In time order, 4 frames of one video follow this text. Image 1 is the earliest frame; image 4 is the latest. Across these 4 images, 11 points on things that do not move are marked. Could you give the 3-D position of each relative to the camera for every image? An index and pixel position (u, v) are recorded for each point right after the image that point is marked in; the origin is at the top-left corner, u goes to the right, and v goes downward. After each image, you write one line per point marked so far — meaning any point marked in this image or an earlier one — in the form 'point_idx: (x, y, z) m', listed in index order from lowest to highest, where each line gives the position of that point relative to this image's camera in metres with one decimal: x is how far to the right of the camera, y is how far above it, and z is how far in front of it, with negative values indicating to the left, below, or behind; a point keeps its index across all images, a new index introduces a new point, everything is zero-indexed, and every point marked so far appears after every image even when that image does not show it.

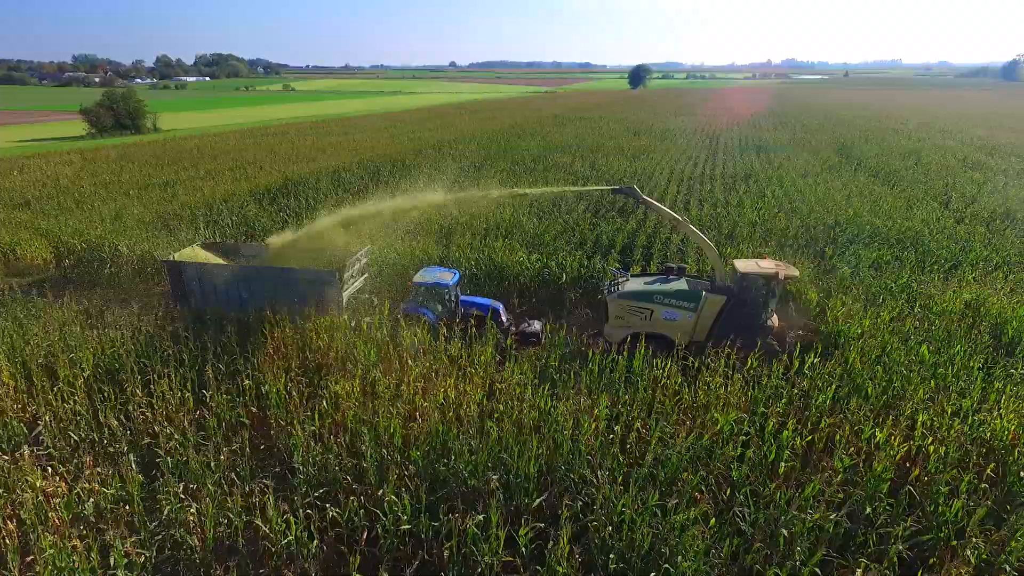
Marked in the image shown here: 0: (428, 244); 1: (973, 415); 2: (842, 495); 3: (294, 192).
0: (-1.6, +0.9, +12.0) m
1: (+4.7, -1.3, +6.2) m
2: (+2.8, -1.7, +5.2) m
3: (-6.2, +2.7, +17.3) m
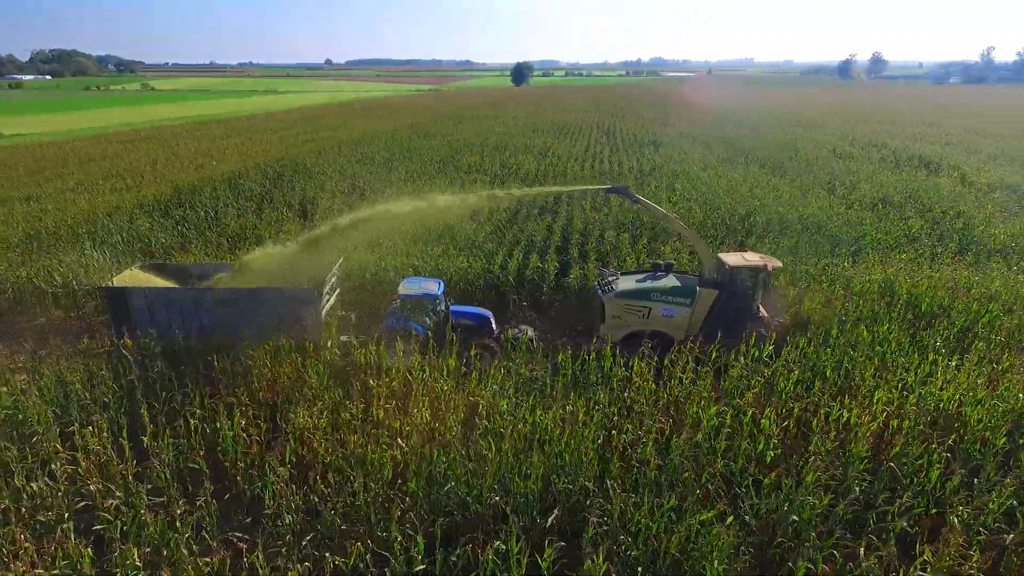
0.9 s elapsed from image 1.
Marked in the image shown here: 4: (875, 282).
0: (-2.8, +0.7, +11.4) m
1: (+4.5, -1.1, +6.7) m
2: (+2.9, -1.7, +5.5) m
3: (-8.3, +2.2, +15.8) m
4: (+6.0, +0.1, +10.1) m
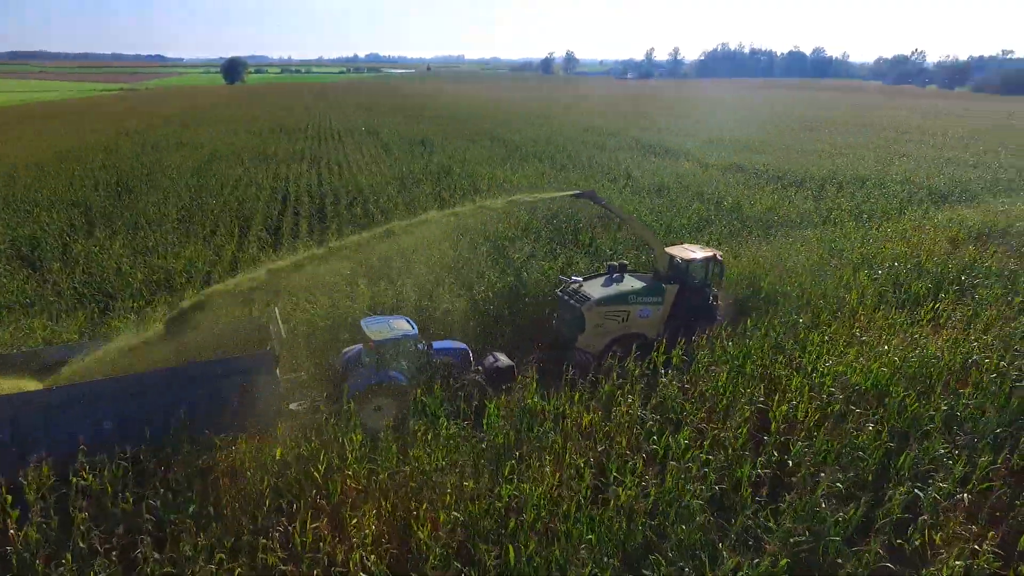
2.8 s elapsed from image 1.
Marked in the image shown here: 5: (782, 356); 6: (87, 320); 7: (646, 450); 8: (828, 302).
0: (-5.0, -0.3, +8.6) m
1: (+3.7, -0.9, +7.2) m
2: (+2.8, -1.7, +5.5) m
3: (-12.0, +0.4, +10.6) m
4: (+3.6, +0.4, +10.9) m
5: (+3.4, -0.9, +7.7) m
6: (-6.3, -0.3, +8.7) m
7: (+1.3, -1.6, +6.0) m
8: (+4.9, -0.2, +9.6) m
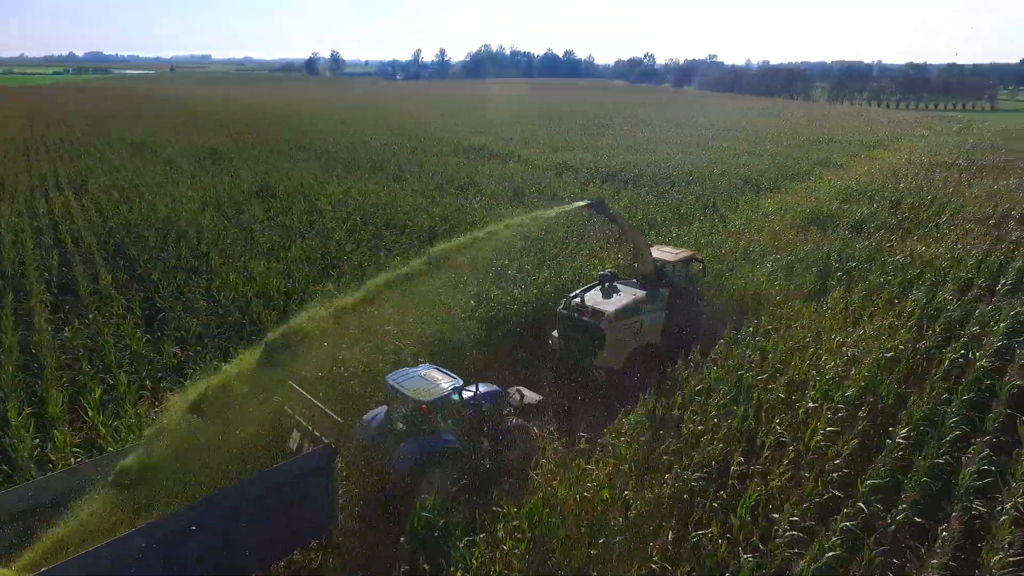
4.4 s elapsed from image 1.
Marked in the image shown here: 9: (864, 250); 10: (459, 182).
0: (-5.2, -1.5, +5.4) m
1: (+3.5, -1.1, +6.9) m
2: (+3.3, -1.9, +5.0) m
3: (-12.4, -1.6, +4.9) m
4: (+2.1, +0.2, +10.3) m
5: (+3.1, -1.0, +7.2) m
6: (-6.4, -1.6, +5.0) m
7: (+1.8, -2.0, +5.0) m
8: (+3.8, -0.2, +9.5) m
9: (+7.4, +0.8, +12.7) m
10: (-1.6, +3.5, +19.7) m
